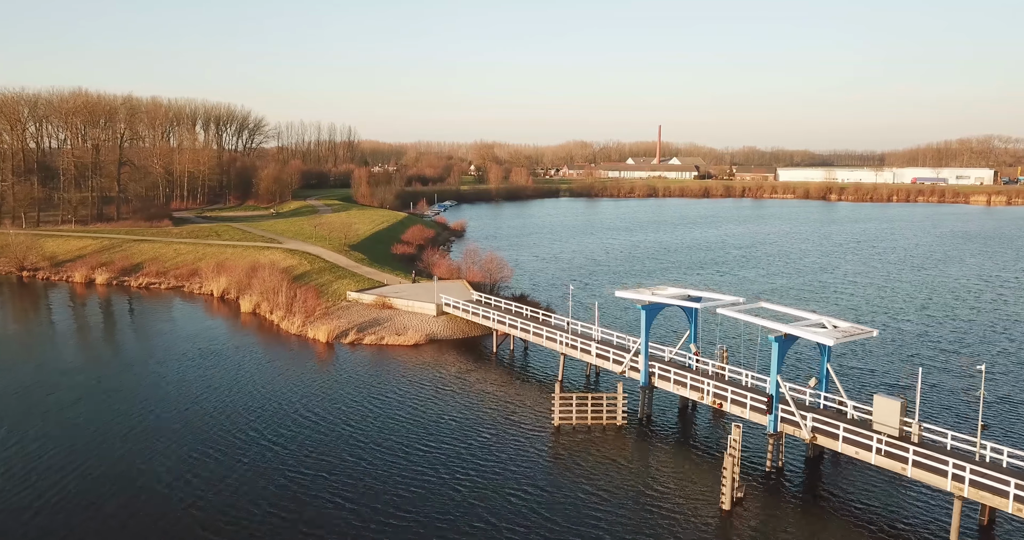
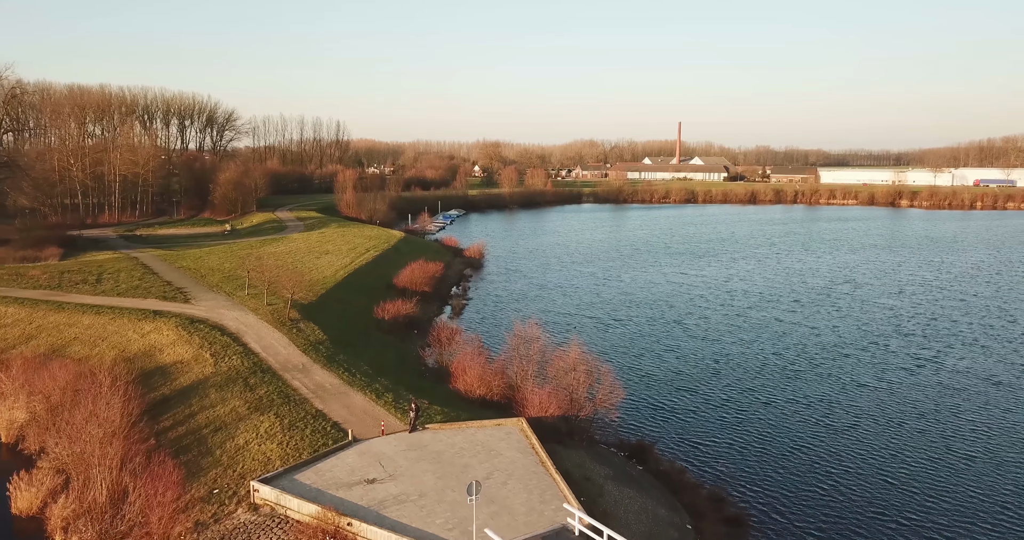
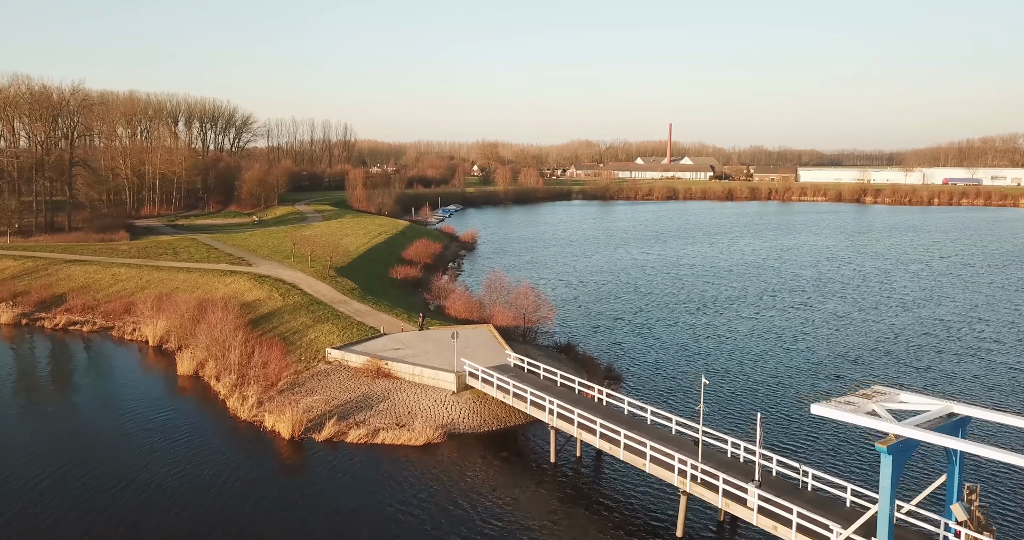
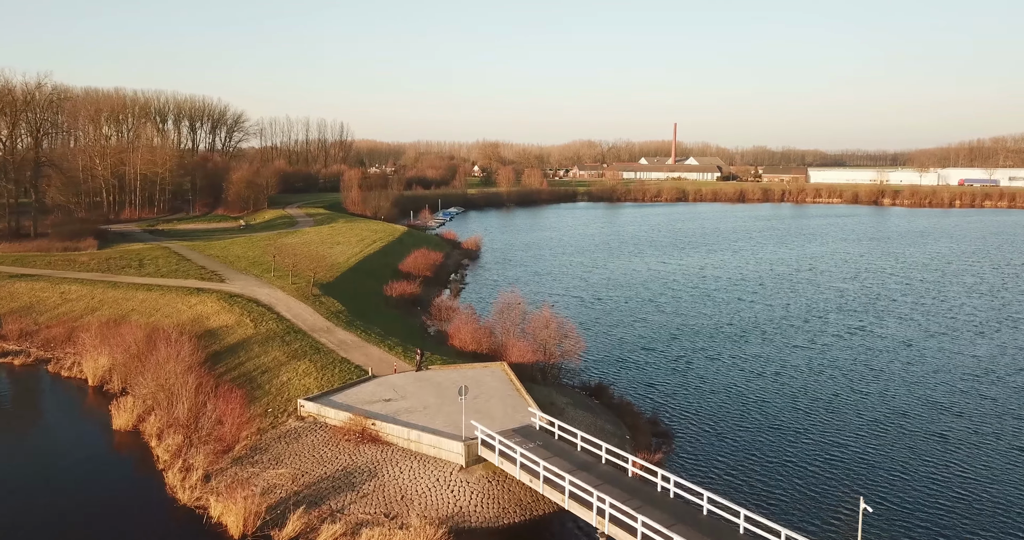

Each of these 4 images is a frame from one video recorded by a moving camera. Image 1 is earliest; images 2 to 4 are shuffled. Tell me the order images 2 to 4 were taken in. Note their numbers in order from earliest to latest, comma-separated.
3, 4, 2
